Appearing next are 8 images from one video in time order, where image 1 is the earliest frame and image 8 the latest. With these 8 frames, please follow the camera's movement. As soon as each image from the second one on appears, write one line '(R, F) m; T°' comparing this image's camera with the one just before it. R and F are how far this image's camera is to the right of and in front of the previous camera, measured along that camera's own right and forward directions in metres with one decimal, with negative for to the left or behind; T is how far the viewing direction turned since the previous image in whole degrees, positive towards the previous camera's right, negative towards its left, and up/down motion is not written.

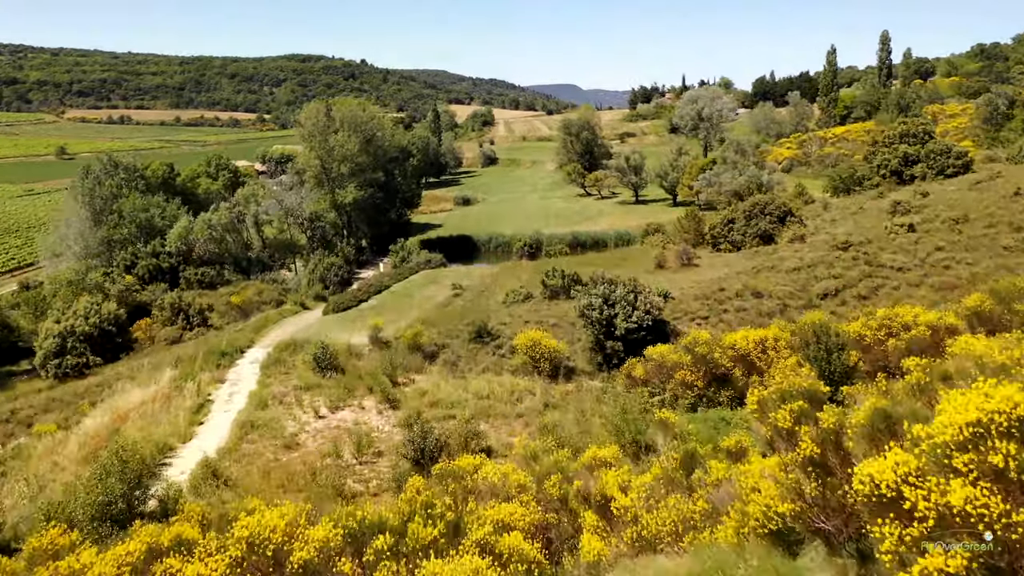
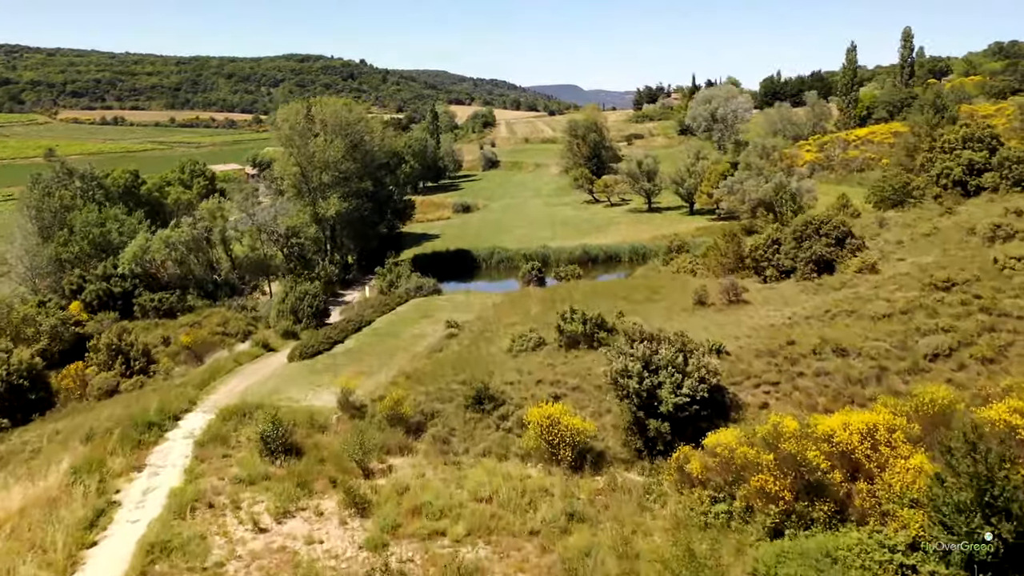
(-0.2, +5.4) m; 0°
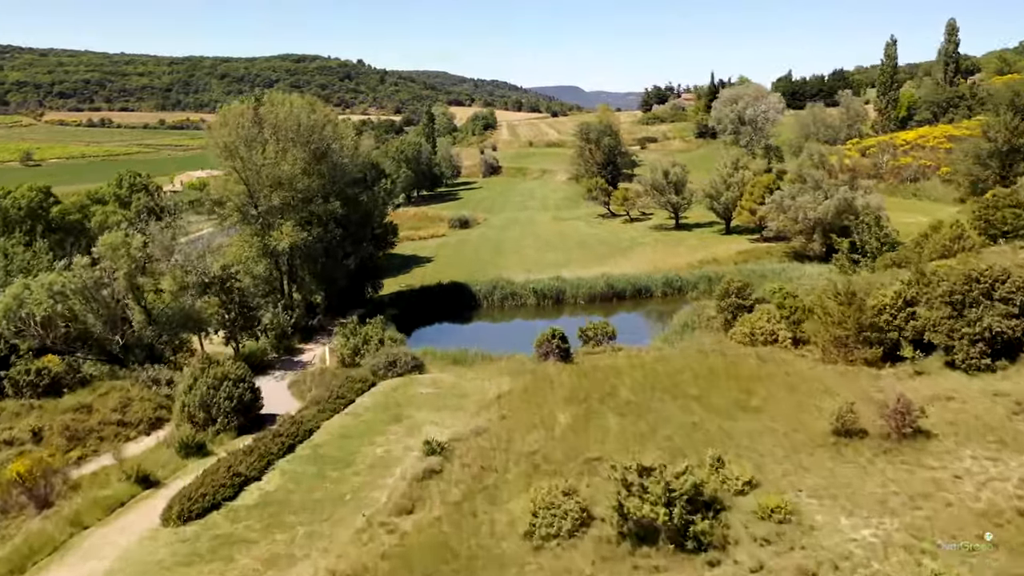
(-0.3, +9.6) m; 0°
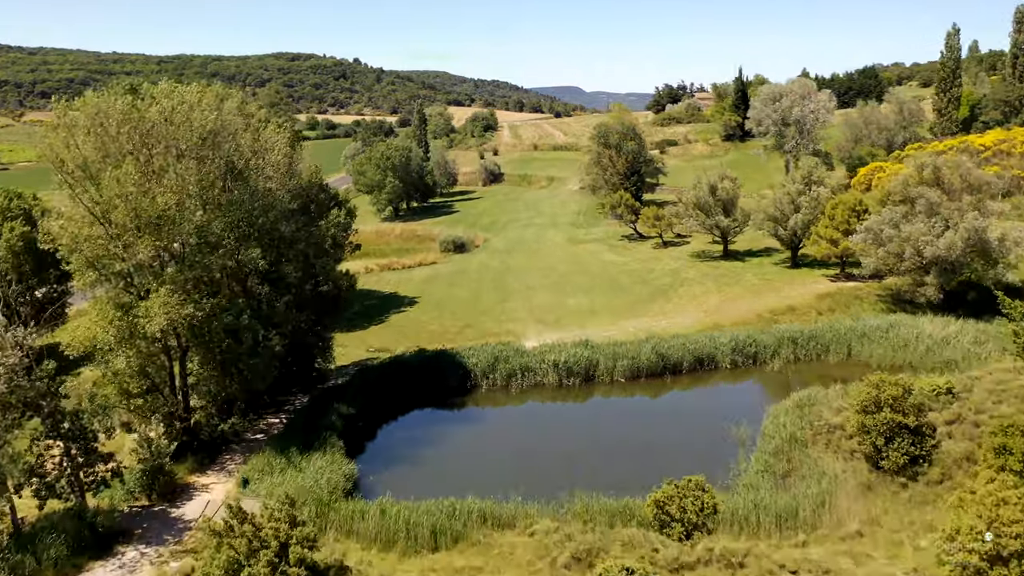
(-0.4, +12.1) m; 0°
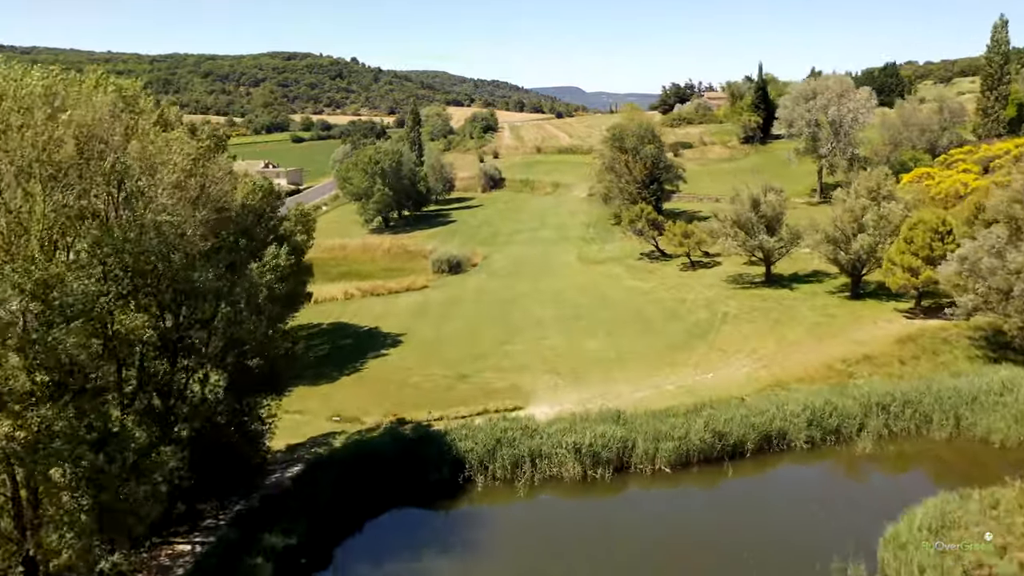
(-0.2, +7.4) m; 0°
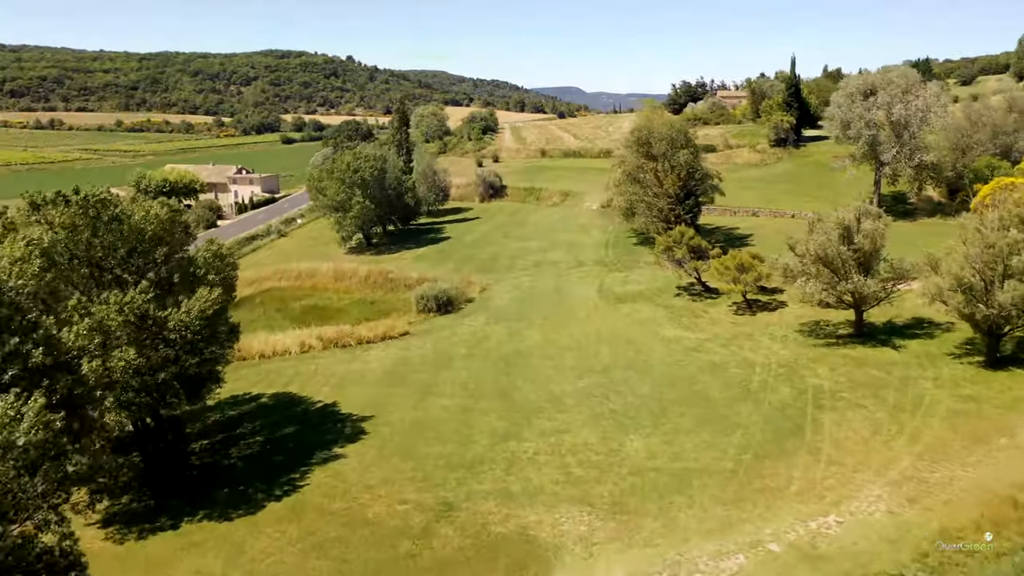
(-0.2, +10.0) m; 0°
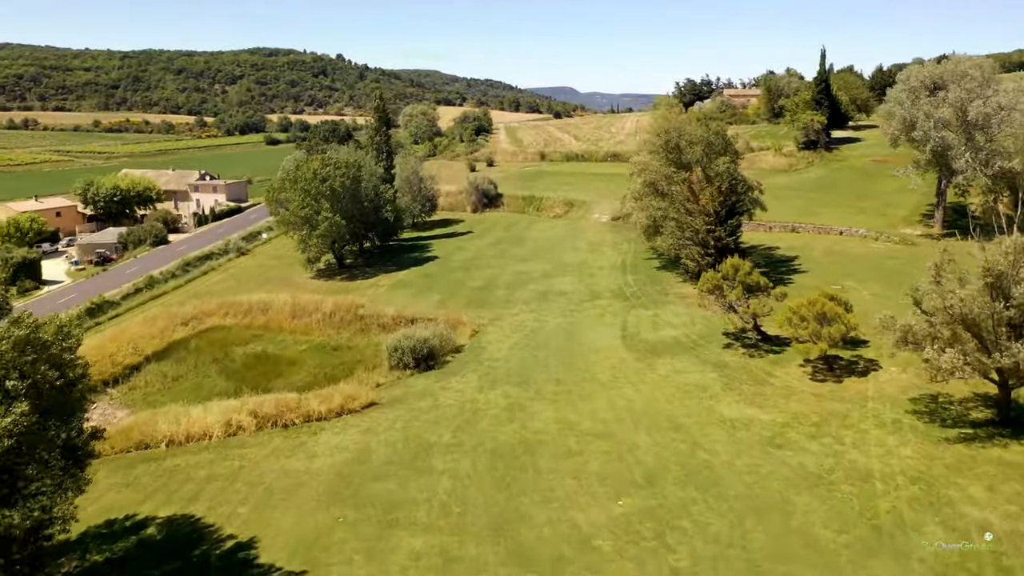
(-0.2, +9.0) m; 0°
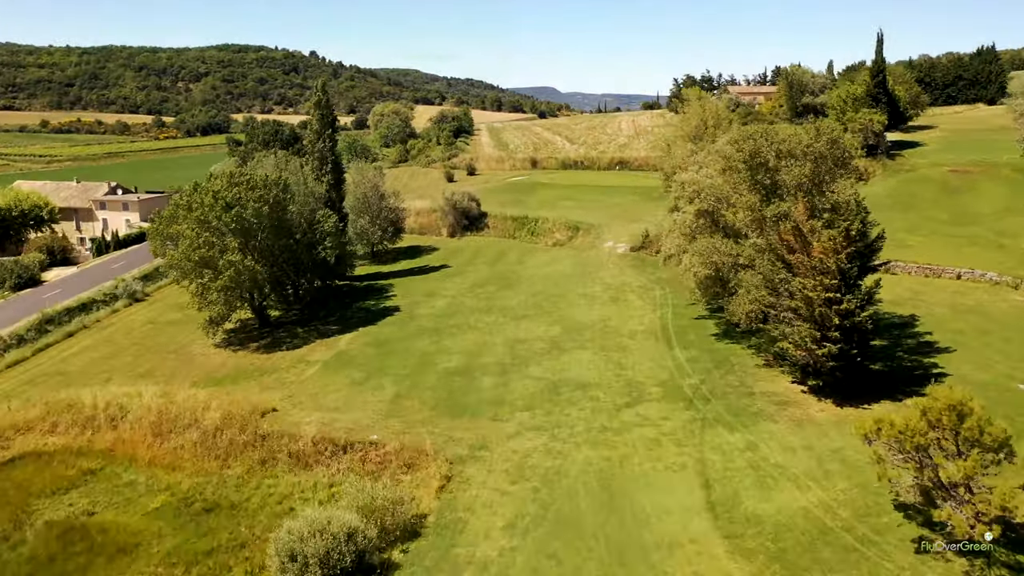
(-0.4, +14.2) m; +1°
